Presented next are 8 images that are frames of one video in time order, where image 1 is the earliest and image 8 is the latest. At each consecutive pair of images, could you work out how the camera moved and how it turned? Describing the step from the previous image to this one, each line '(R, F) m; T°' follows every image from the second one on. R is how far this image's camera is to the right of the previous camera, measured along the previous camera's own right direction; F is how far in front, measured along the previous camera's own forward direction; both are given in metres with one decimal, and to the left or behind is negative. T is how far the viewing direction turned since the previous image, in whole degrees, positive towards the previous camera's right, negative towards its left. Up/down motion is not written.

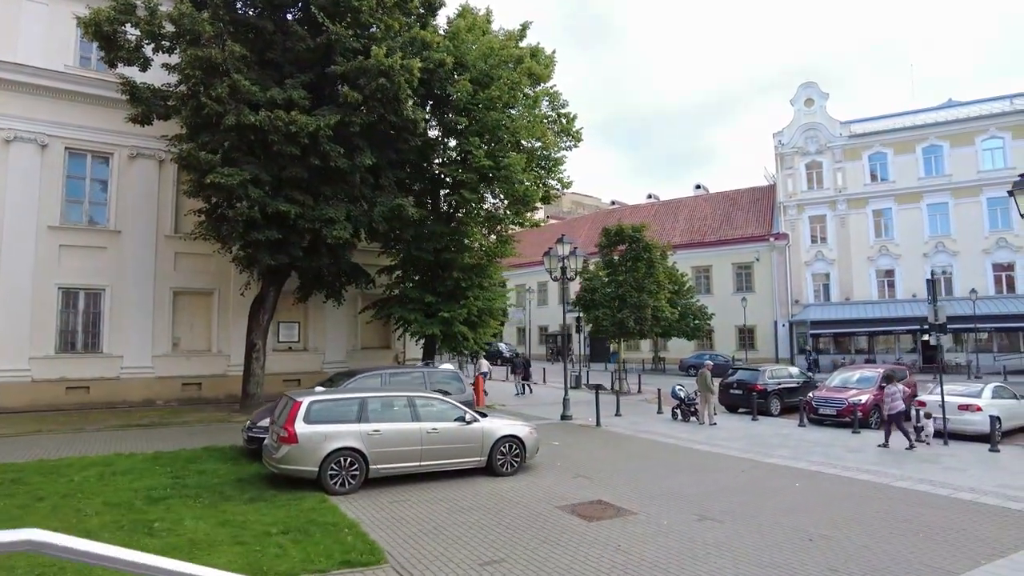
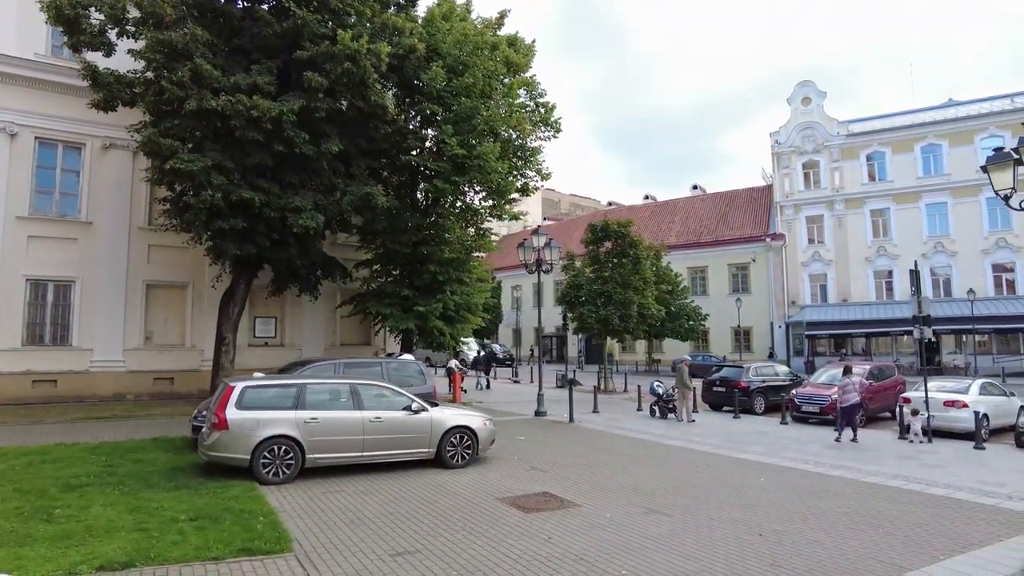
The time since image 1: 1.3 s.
(+0.9, +0.5) m; -1°
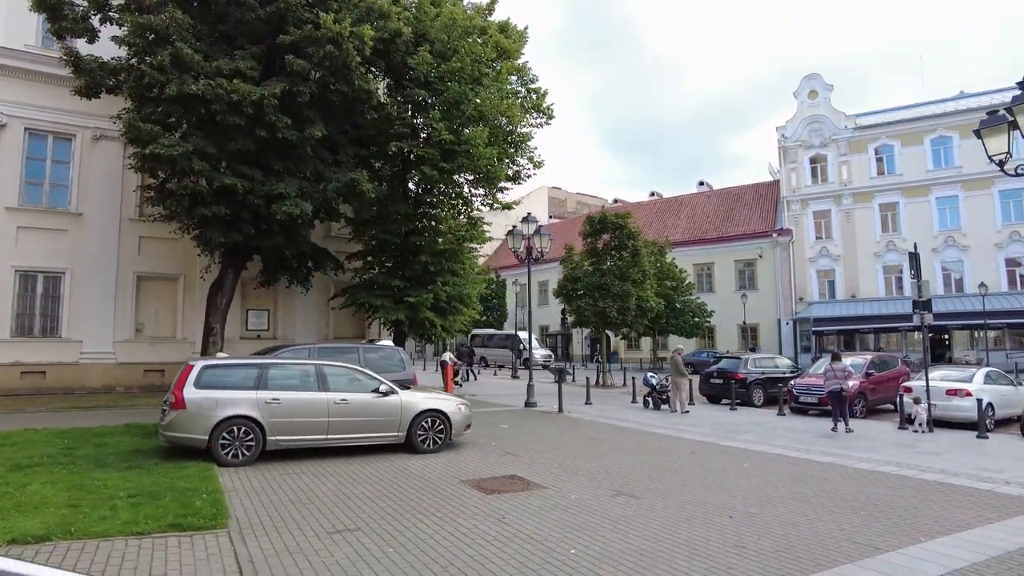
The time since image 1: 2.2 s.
(+0.6, +0.4) m; -1°
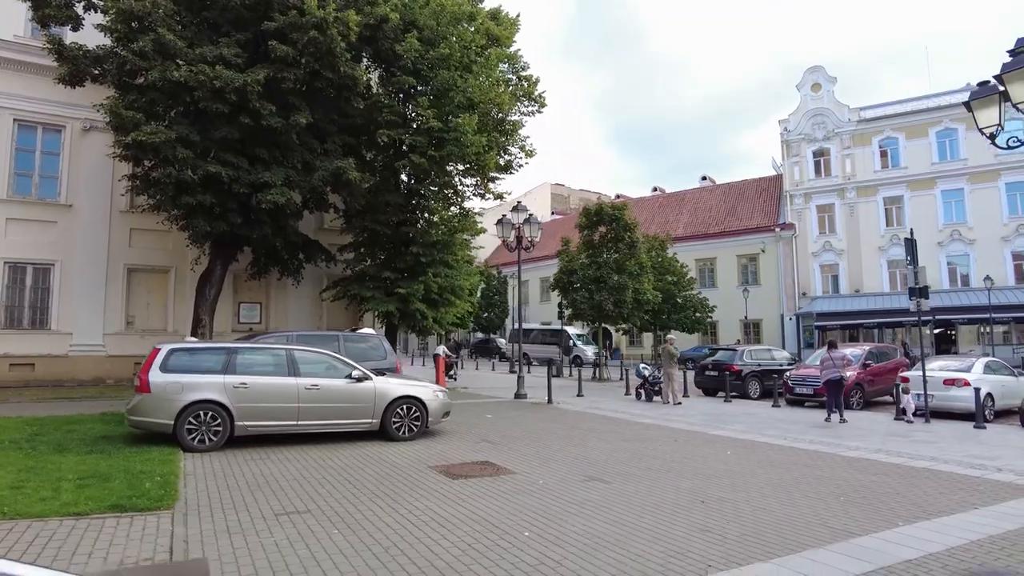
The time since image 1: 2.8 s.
(+0.5, +0.3) m; -1°
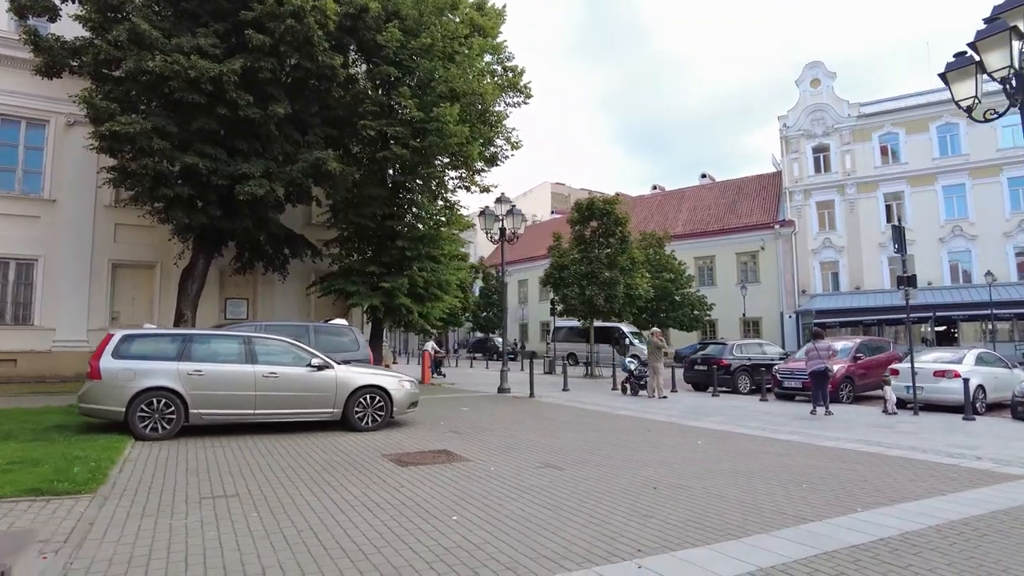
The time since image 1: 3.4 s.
(+0.6, +0.3) m; -1°
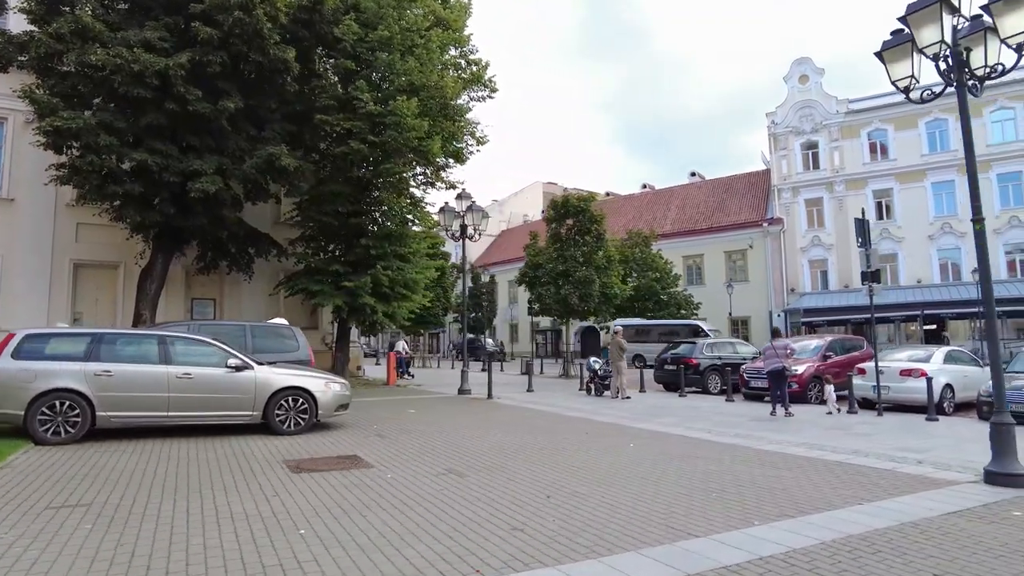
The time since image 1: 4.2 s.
(+1.1, +0.5) m; 0°
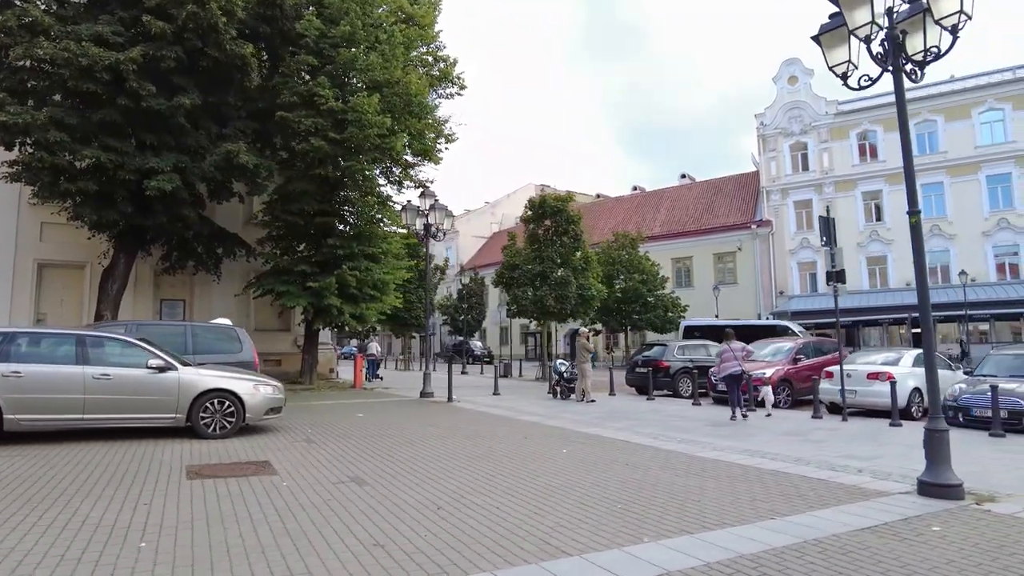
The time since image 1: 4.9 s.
(+1.0, +0.4) m; 0°
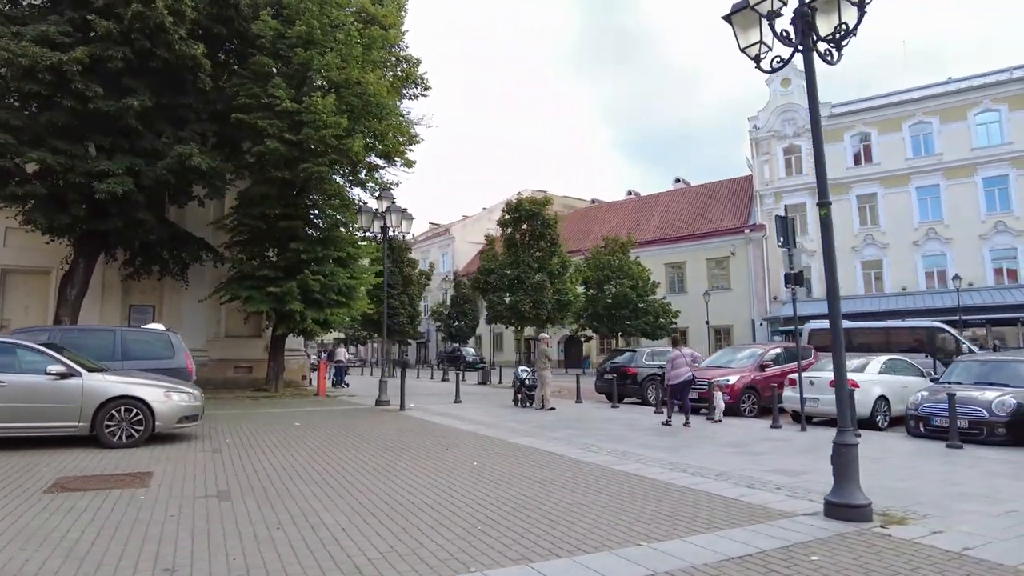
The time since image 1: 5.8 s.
(+1.3, +0.5) m; -1°
